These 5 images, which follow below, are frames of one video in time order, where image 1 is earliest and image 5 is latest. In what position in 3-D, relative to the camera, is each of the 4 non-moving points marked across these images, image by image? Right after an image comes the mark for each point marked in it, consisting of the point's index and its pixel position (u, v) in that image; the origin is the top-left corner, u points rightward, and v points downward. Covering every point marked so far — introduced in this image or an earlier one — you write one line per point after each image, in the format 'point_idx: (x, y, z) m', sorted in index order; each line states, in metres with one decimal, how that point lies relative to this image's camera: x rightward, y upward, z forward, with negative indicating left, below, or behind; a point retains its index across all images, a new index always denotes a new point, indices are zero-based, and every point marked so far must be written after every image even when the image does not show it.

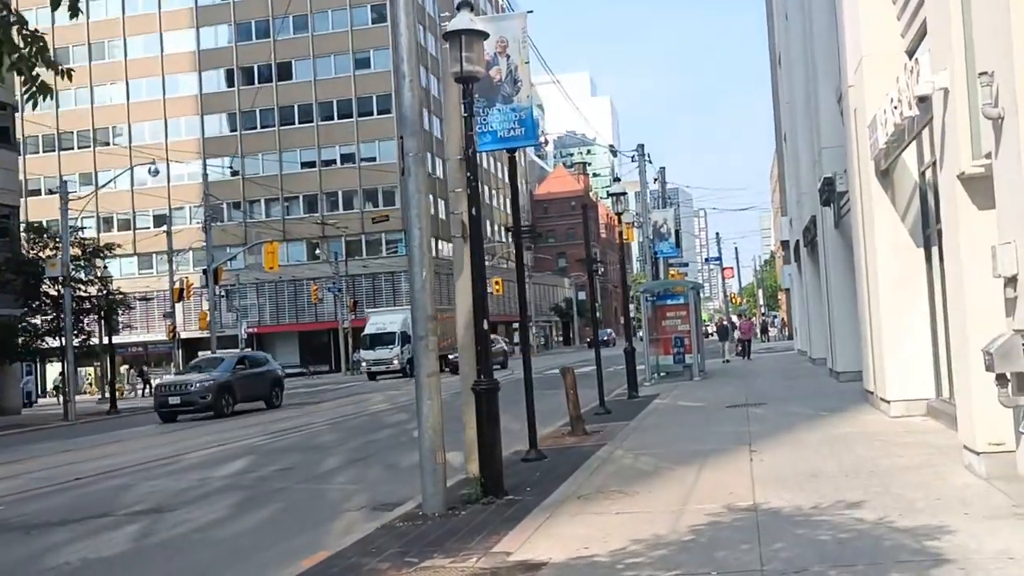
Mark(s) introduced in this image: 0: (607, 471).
0: (+1.1, -2.1, +11.3) m
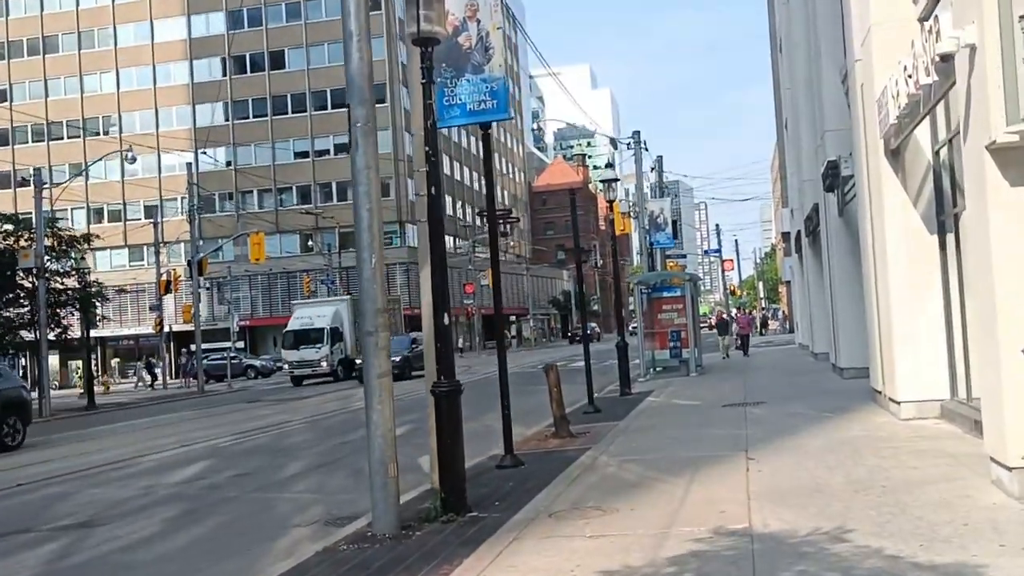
0: (+0.8, -2.0, +10.2) m
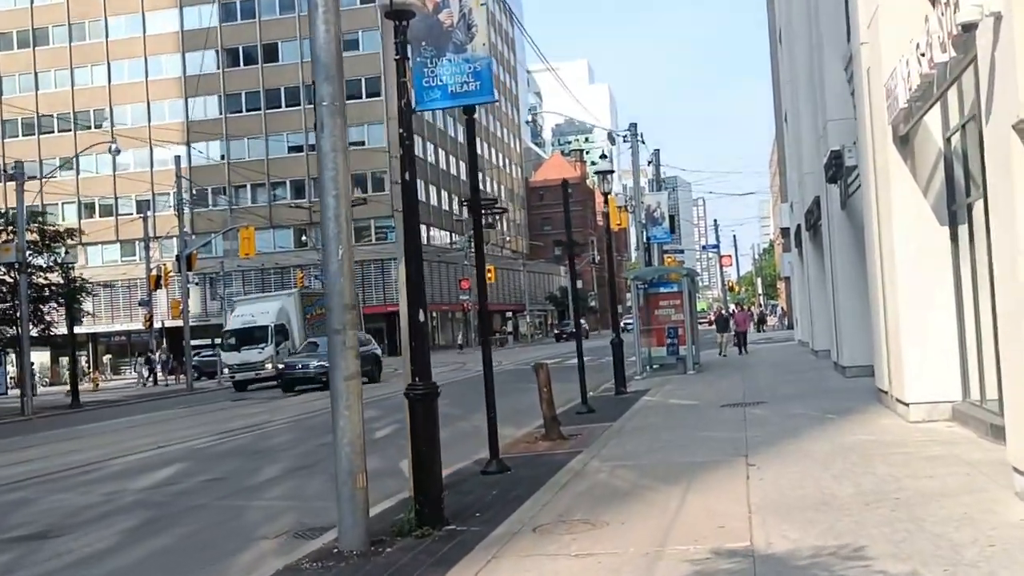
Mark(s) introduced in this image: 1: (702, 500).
0: (+0.6, -1.9, +9.5) m
1: (+1.6, -1.7, +8.1) m
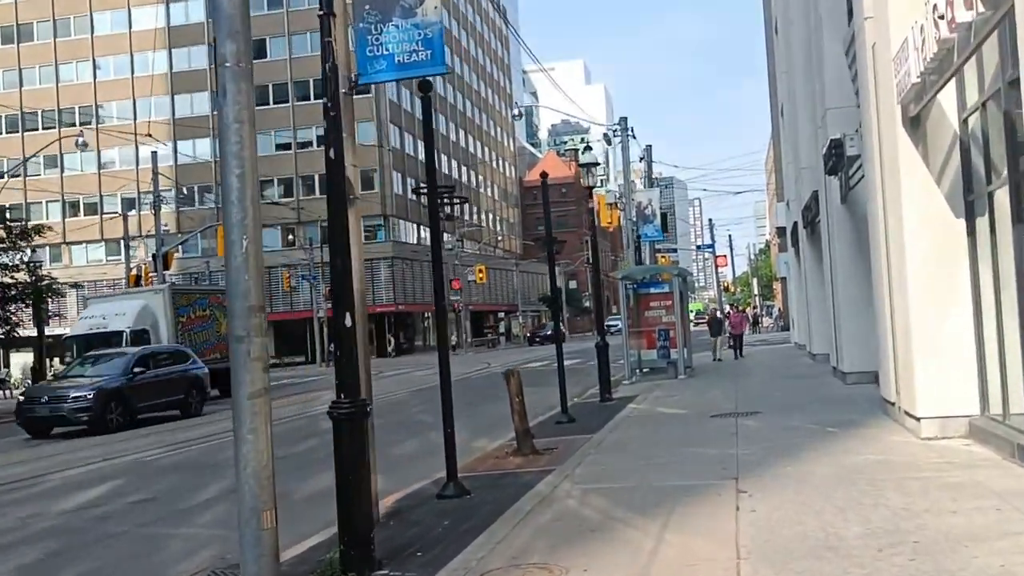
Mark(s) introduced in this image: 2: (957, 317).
0: (+0.2, -1.9, +8.2) m
1: (+1.2, -1.7, +6.8) m
2: (+4.5, -0.3, +10.1) m
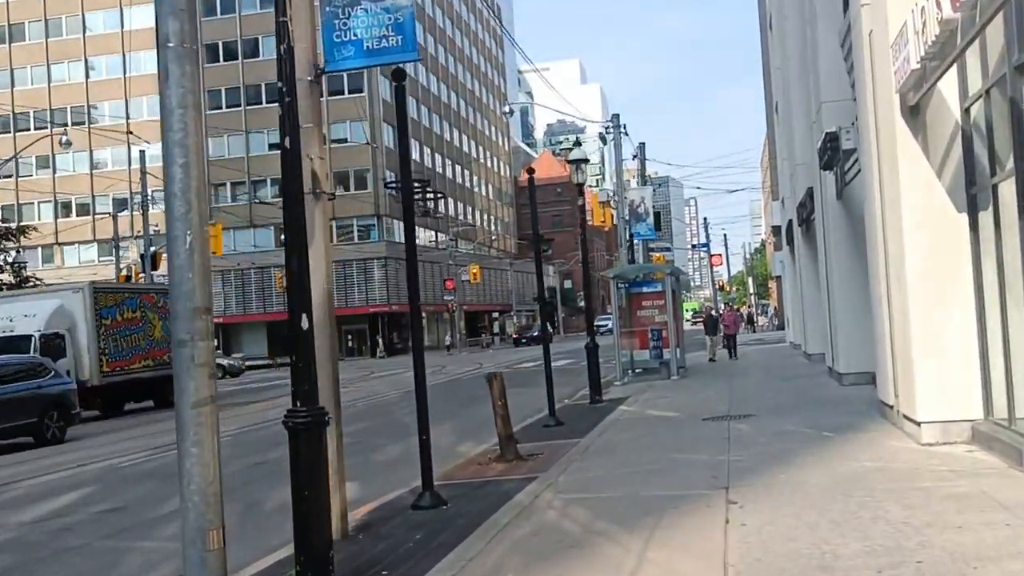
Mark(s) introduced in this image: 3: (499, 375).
0: (0.0, -1.9, +7.7) m
1: (+1.0, -1.7, +6.3) m
2: (+4.3, -0.3, +9.7) m
3: (-0.2, -1.1, +12.1) m
